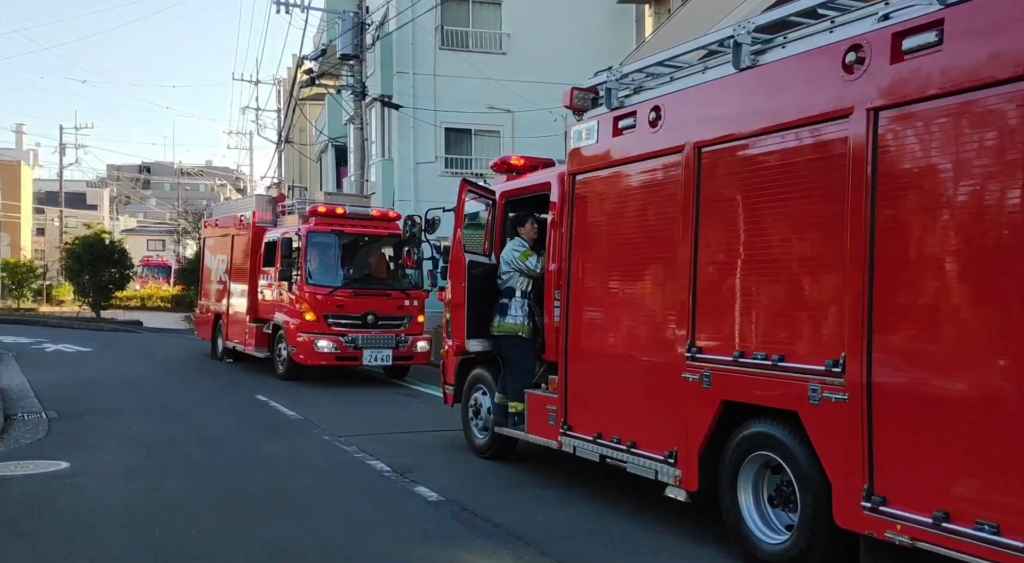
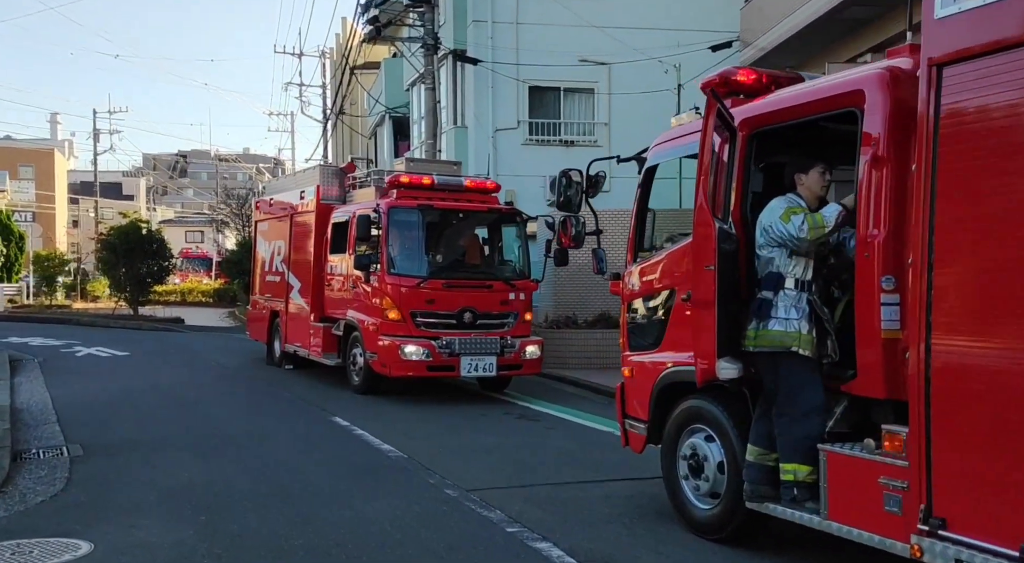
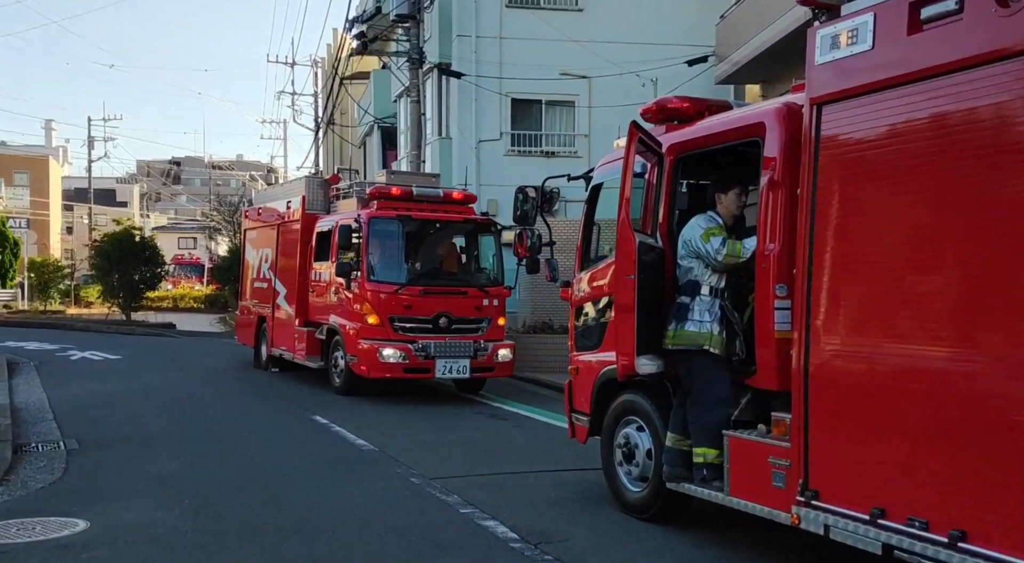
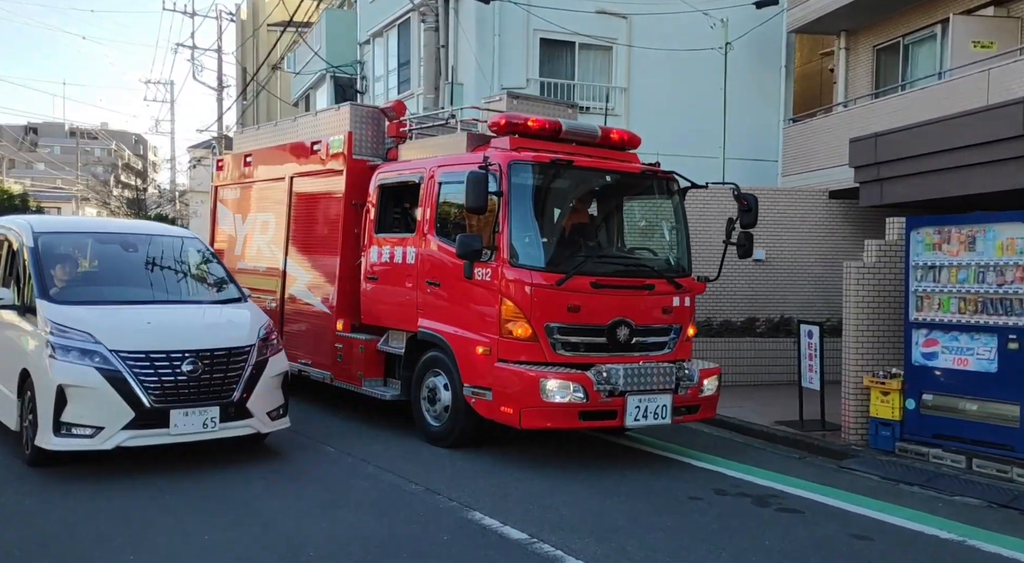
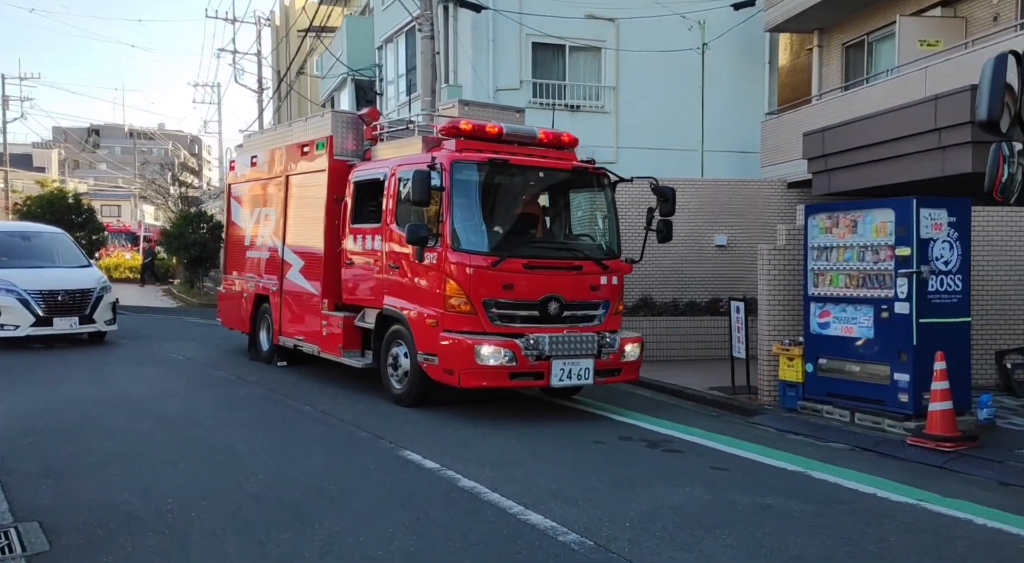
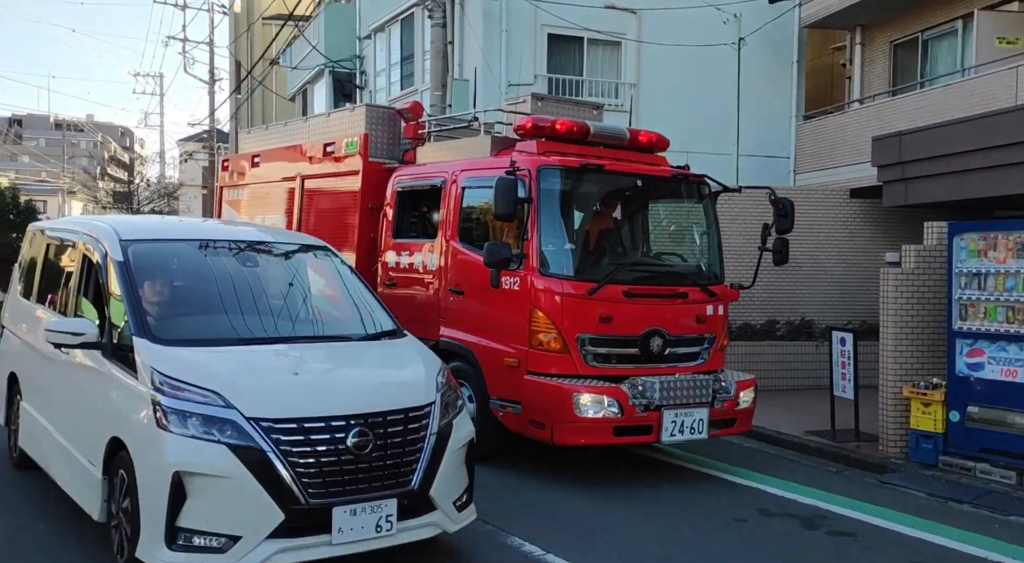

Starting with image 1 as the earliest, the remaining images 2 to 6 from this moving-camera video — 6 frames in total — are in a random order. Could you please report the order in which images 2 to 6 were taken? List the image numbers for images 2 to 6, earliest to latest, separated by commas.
3, 2, 5, 4, 6
